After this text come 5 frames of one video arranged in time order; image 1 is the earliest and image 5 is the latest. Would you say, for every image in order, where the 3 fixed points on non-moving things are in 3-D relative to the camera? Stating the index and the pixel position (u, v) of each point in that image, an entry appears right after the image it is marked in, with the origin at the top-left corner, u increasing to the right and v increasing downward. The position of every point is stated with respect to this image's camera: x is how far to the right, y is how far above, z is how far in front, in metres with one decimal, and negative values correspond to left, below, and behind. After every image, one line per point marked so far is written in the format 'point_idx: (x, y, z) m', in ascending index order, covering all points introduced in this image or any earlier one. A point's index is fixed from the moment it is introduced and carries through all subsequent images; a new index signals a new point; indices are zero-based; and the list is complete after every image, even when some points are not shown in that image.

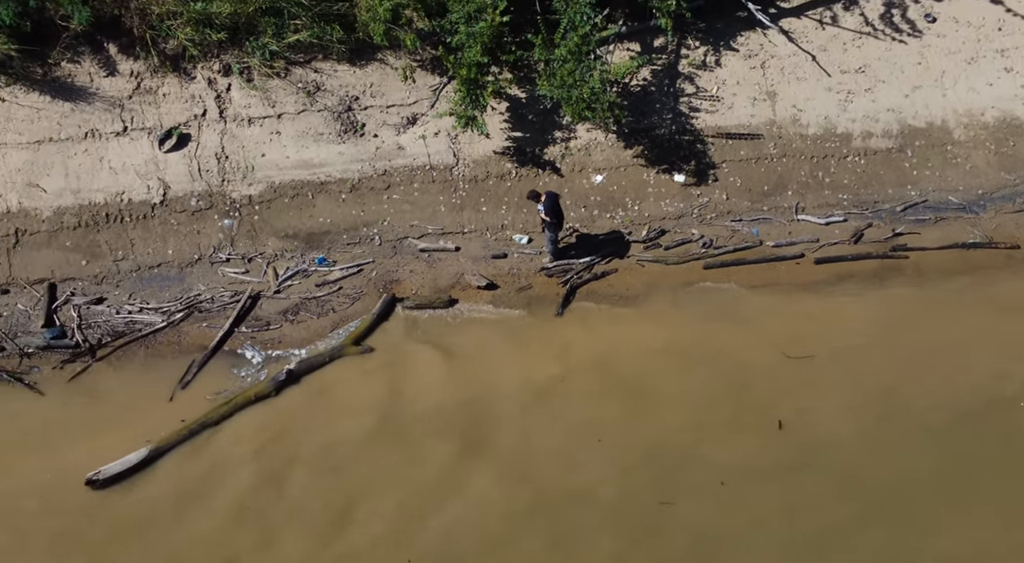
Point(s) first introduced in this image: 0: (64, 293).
0: (-5.1, -0.1, +12.2) m
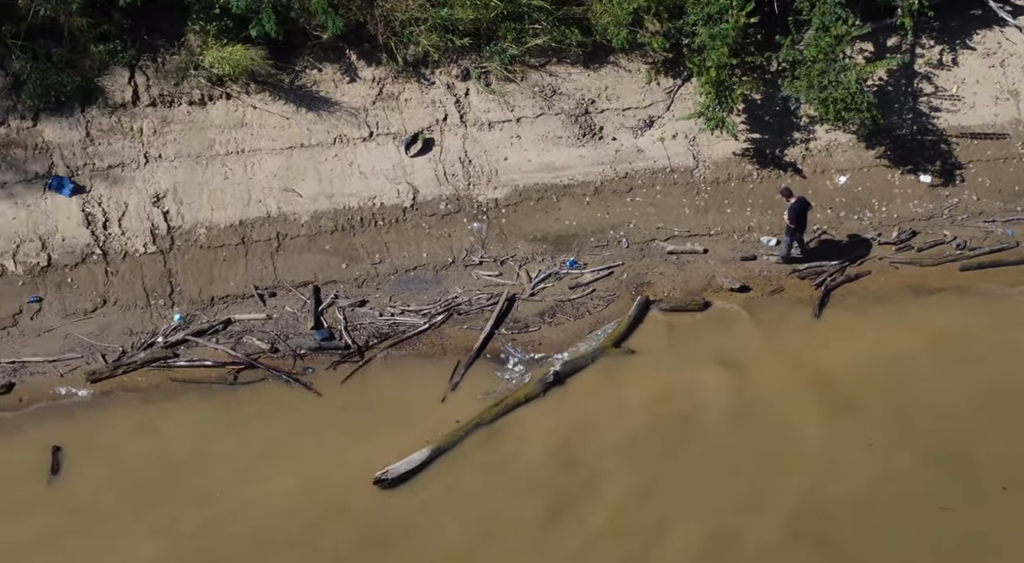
0: (-2.1, -0.2, +12.4) m
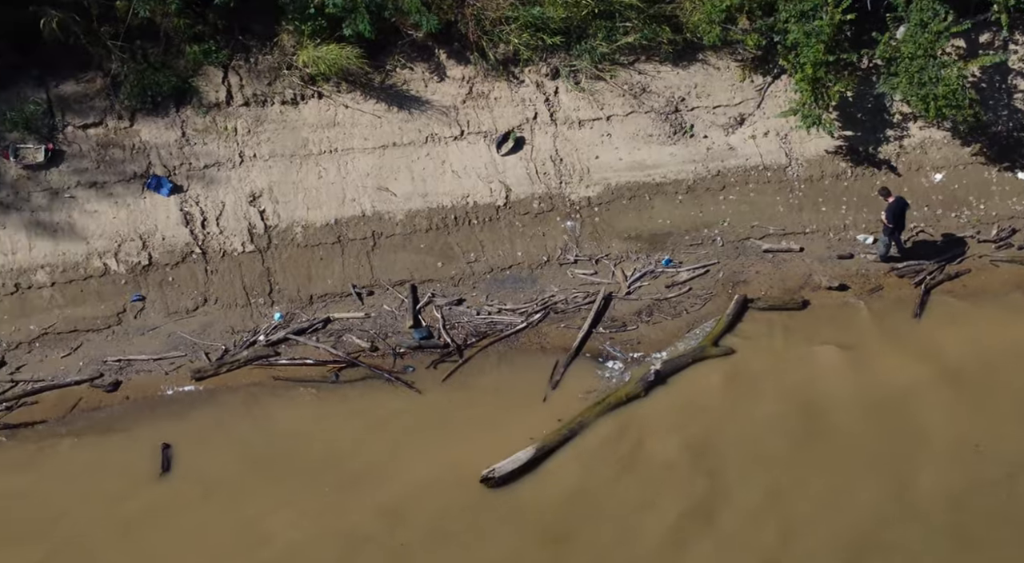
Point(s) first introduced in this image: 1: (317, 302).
0: (-1.0, -0.1, +12.5) m
1: (-2.3, -0.2, +12.4) m
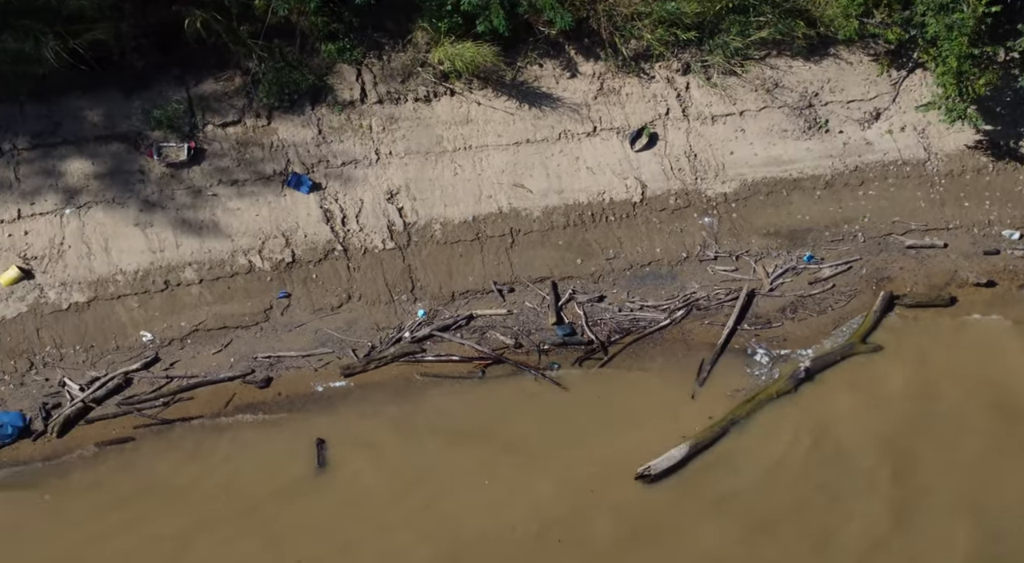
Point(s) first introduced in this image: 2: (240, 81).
0: (+0.6, -0.1, +12.4) m
1: (-0.6, -0.2, +12.4) m
2: (-3.3, +2.4, +12.9) m
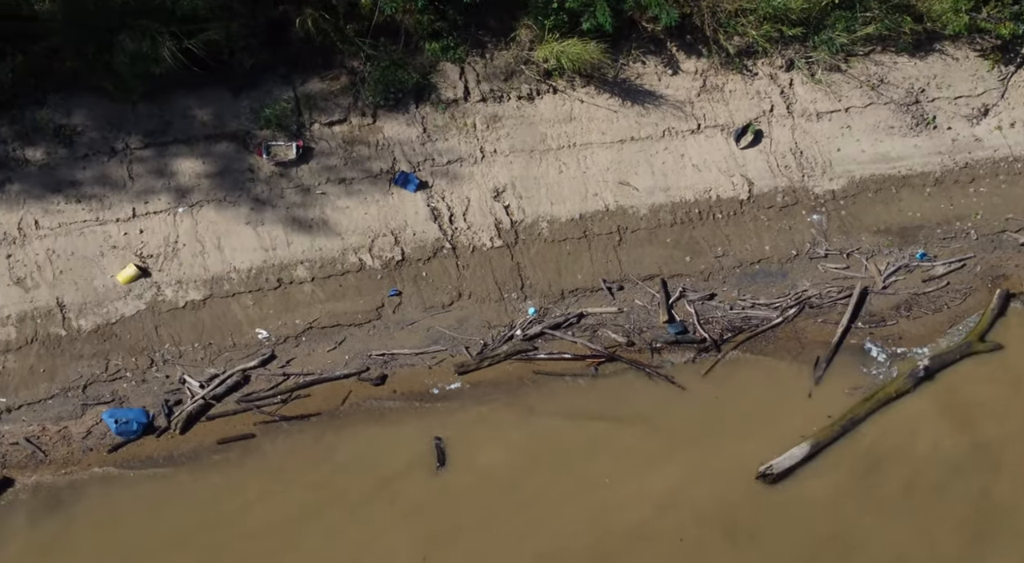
0: (+1.9, -0.1, +12.4) m
1: (+0.6, -0.2, +12.3) m
2: (-2.0, +2.5, +12.9) m
